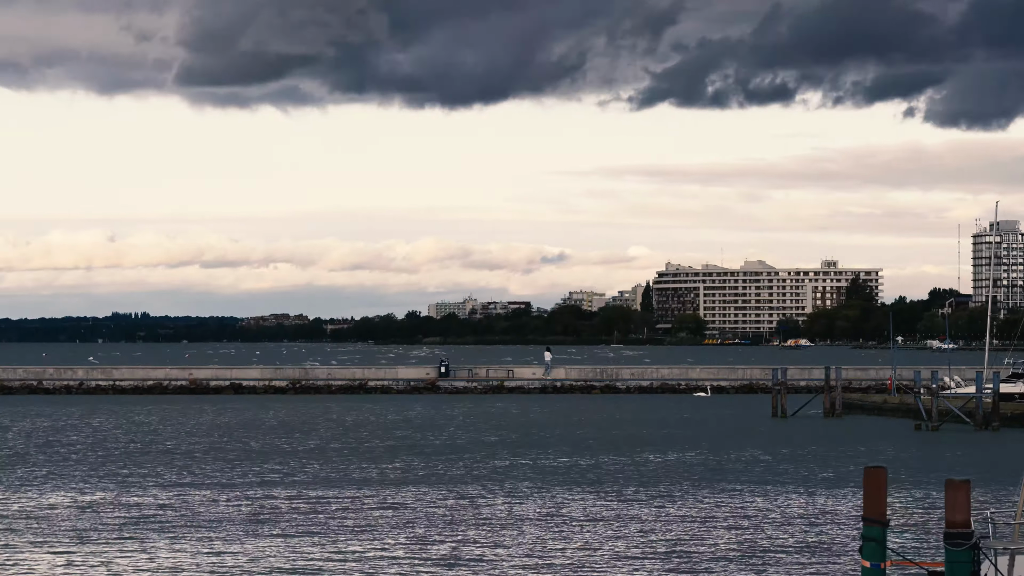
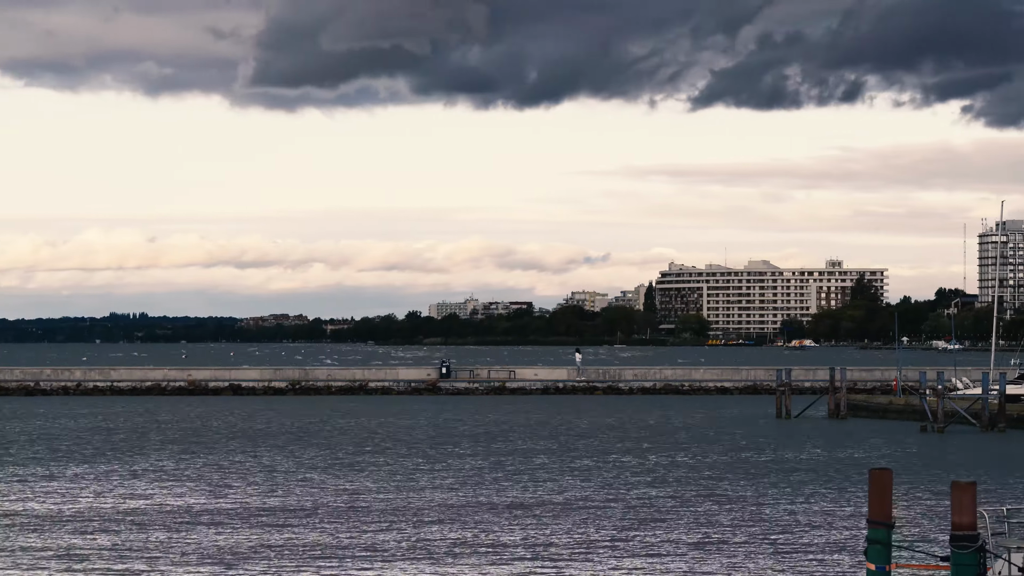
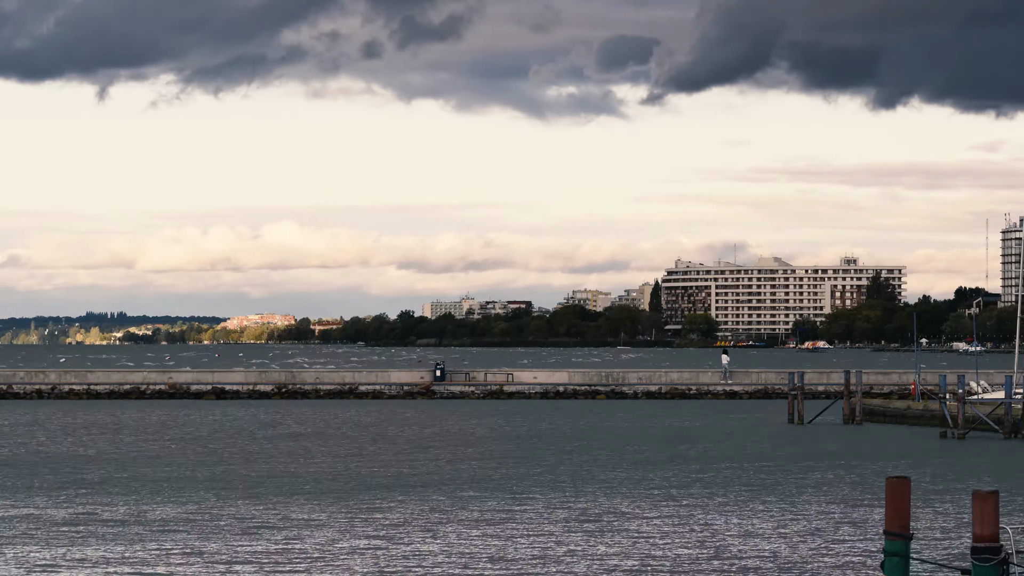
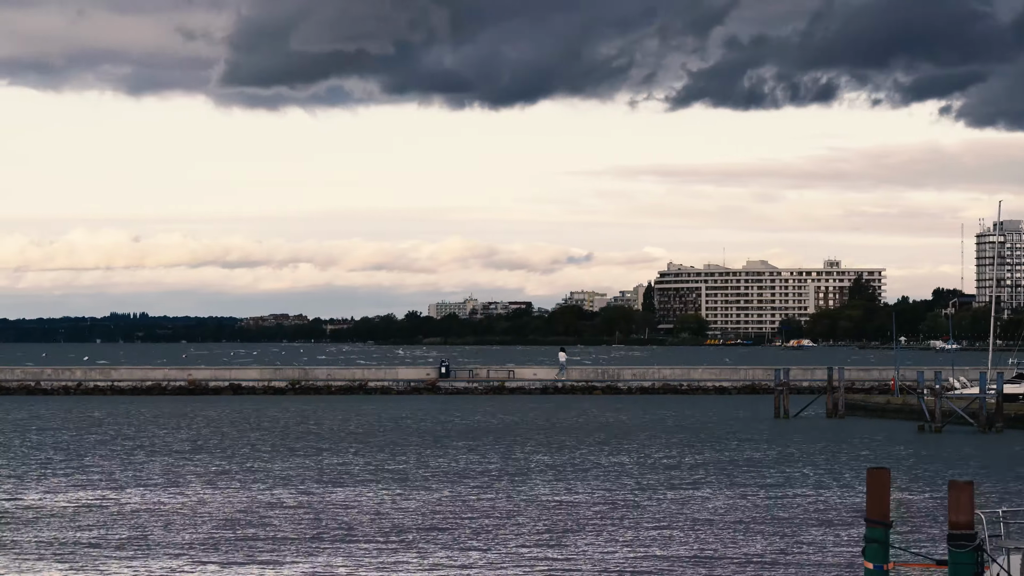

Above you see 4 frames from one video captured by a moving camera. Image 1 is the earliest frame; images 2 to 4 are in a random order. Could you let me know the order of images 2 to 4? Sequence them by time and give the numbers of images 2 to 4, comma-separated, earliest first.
4, 2, 3
